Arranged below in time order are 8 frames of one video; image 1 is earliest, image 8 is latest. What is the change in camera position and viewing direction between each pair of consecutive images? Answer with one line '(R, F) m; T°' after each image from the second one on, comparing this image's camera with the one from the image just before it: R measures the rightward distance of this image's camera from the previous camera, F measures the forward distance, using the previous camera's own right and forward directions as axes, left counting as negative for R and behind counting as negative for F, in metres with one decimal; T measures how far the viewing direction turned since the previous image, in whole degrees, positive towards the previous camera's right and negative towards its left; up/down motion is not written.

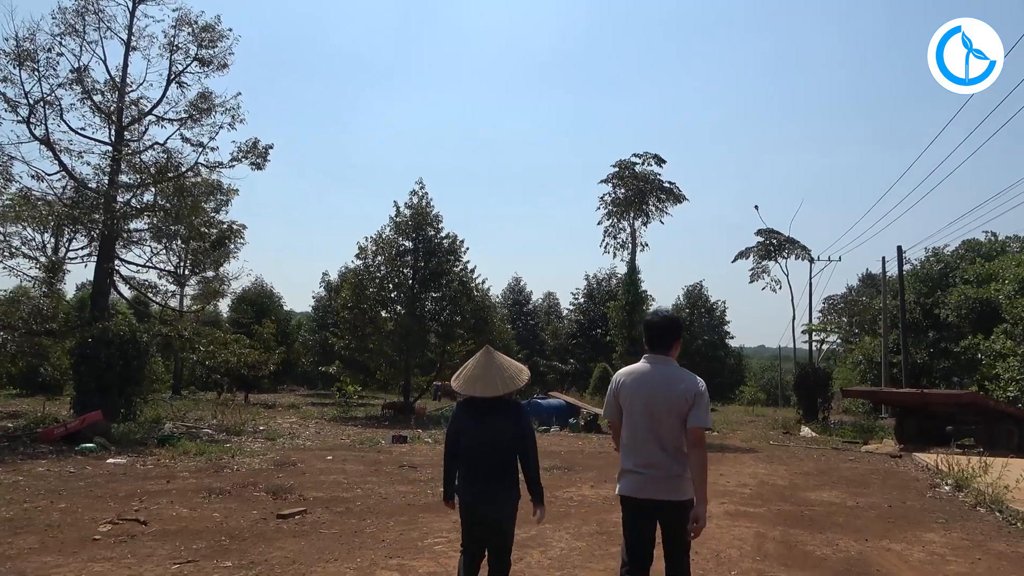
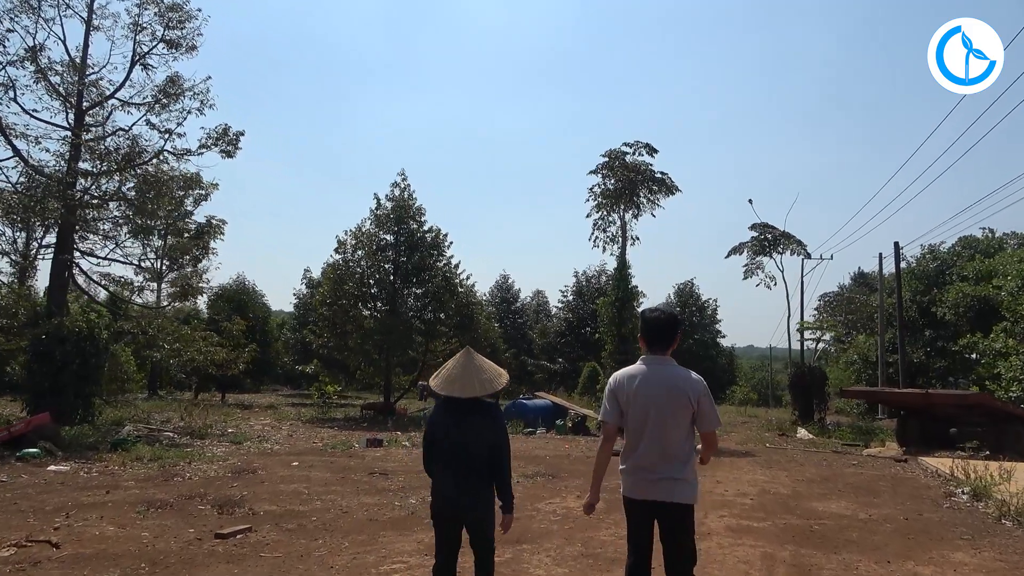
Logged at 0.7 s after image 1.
(+0.1, +0.9) m; +1°
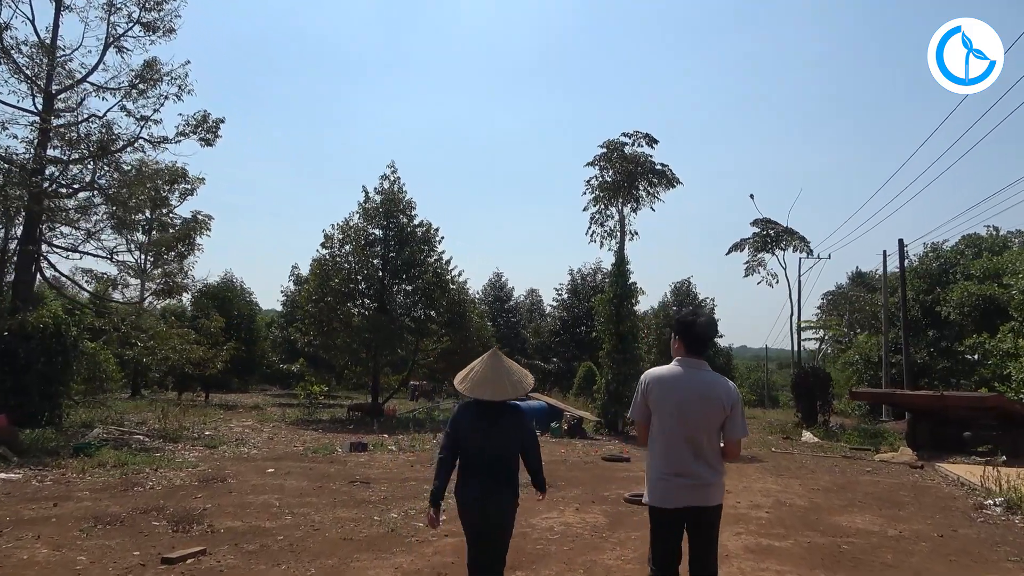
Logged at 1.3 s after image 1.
(0.0, +0.8) m; 0°
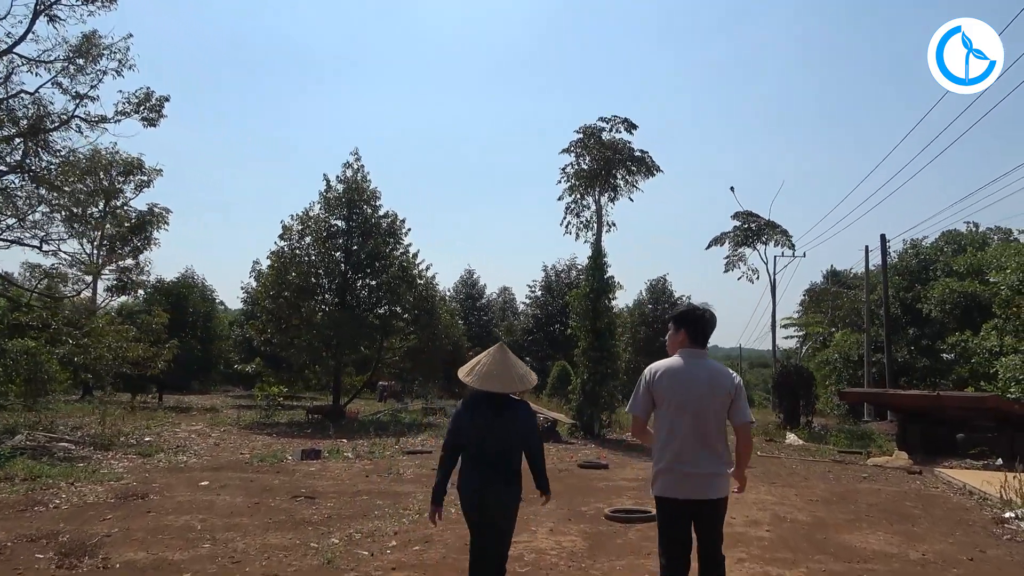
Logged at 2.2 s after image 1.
(+0.1, +1.1) m; +2°
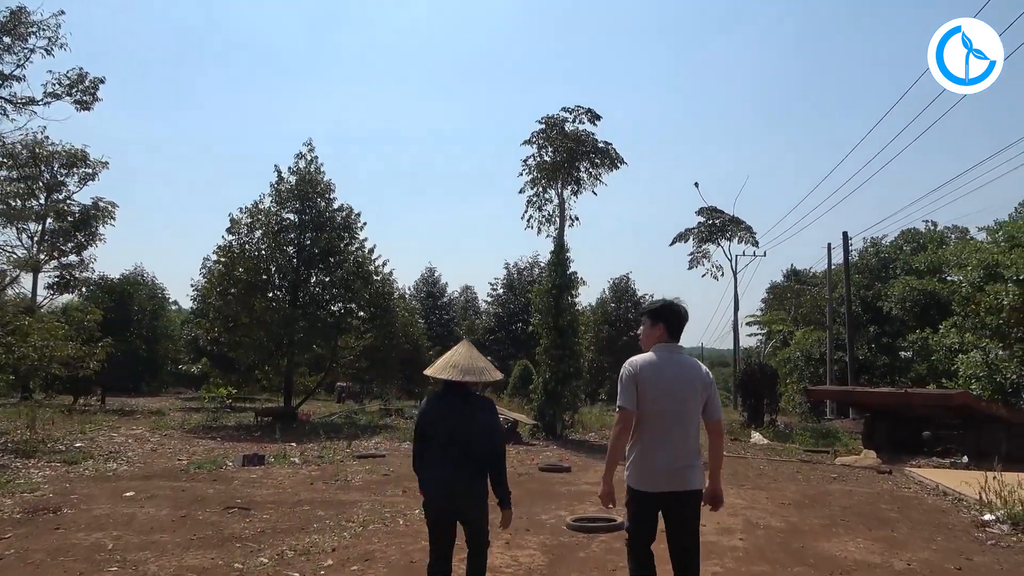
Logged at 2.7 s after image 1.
(+0.1, +0.6) m; +3°
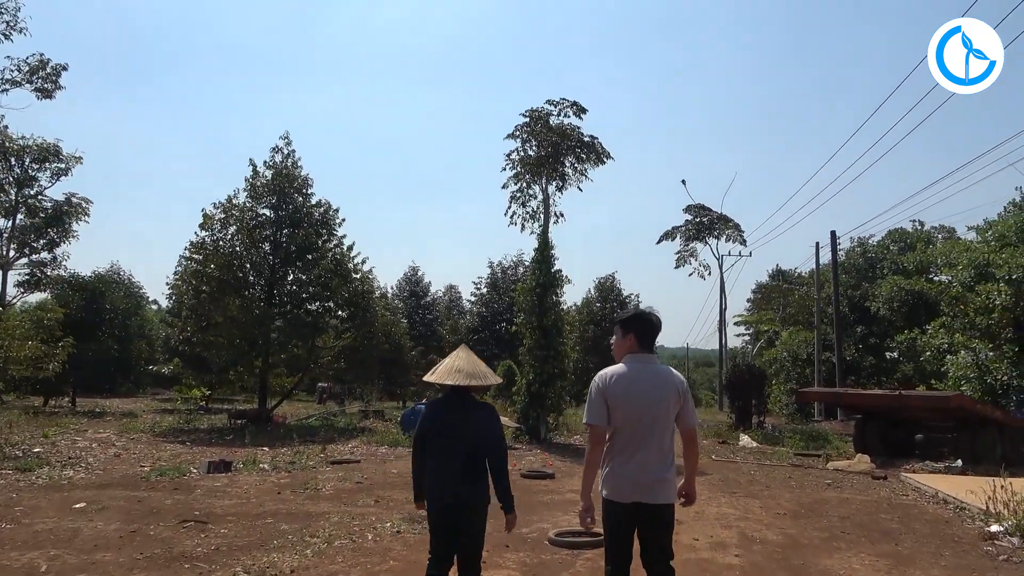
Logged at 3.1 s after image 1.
(+0.1, +0.5) m; +1°
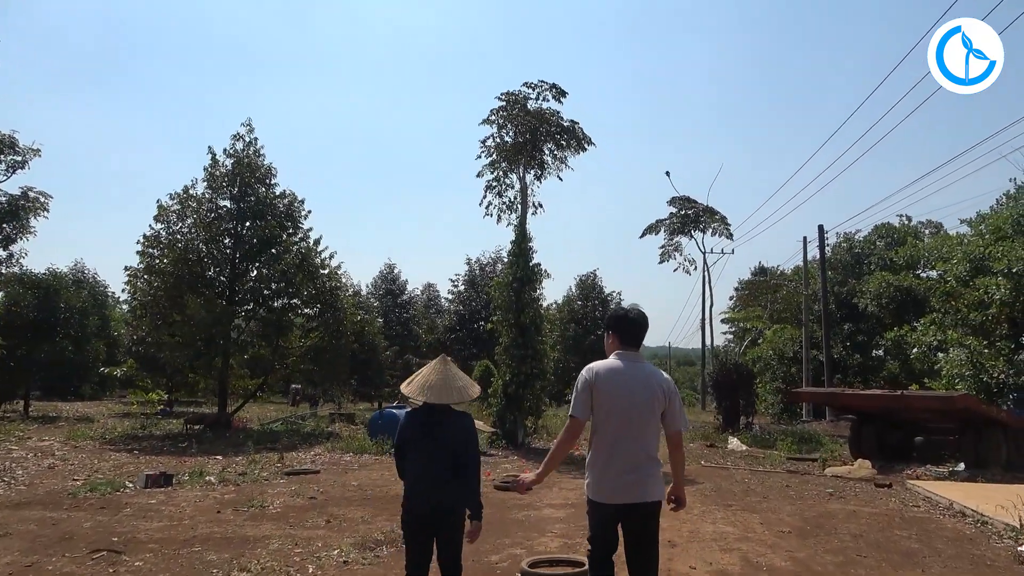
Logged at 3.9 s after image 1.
(+0.1, +1.0) m; +1°
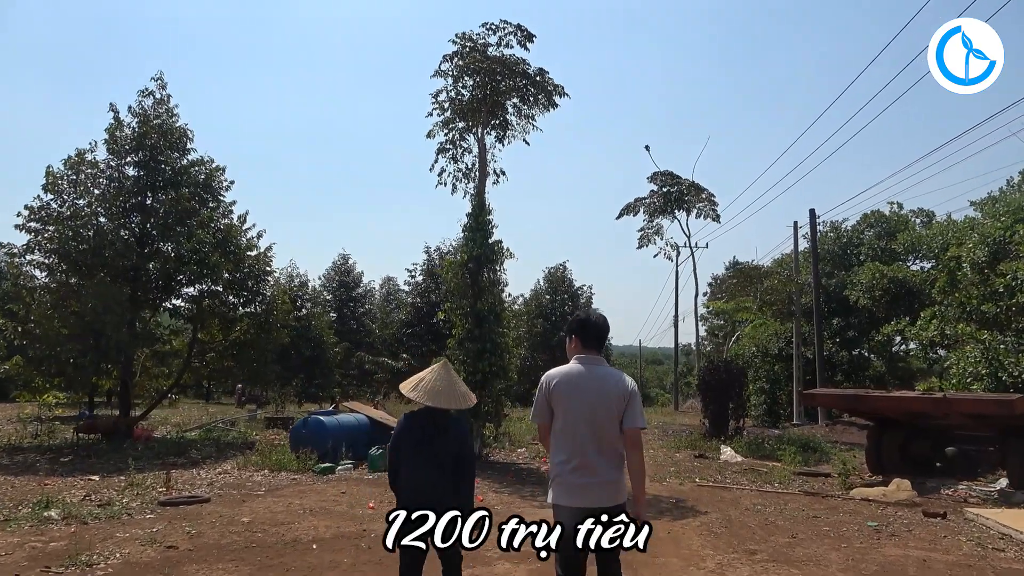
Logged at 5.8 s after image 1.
(+0.2, +2.4) m; +2°
